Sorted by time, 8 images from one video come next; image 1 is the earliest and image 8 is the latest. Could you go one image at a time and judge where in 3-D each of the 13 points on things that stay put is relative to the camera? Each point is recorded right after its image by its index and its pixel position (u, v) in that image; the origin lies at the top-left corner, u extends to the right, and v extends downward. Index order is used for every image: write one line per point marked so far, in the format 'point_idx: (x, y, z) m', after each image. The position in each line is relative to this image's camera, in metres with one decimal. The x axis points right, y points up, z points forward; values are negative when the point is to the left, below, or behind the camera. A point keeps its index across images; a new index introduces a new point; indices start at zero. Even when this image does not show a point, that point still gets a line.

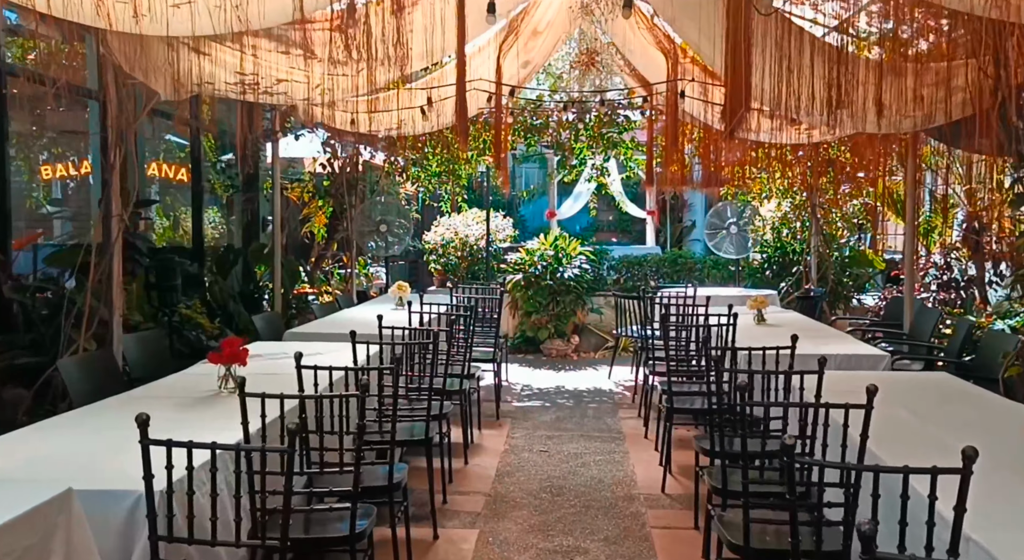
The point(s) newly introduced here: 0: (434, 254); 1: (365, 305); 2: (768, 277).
0: (-0.9, +0.3, +9.3) m
1: (-1.0, -0.2, +5.5) m
2: (+2.4, 0.0, +7.7) m
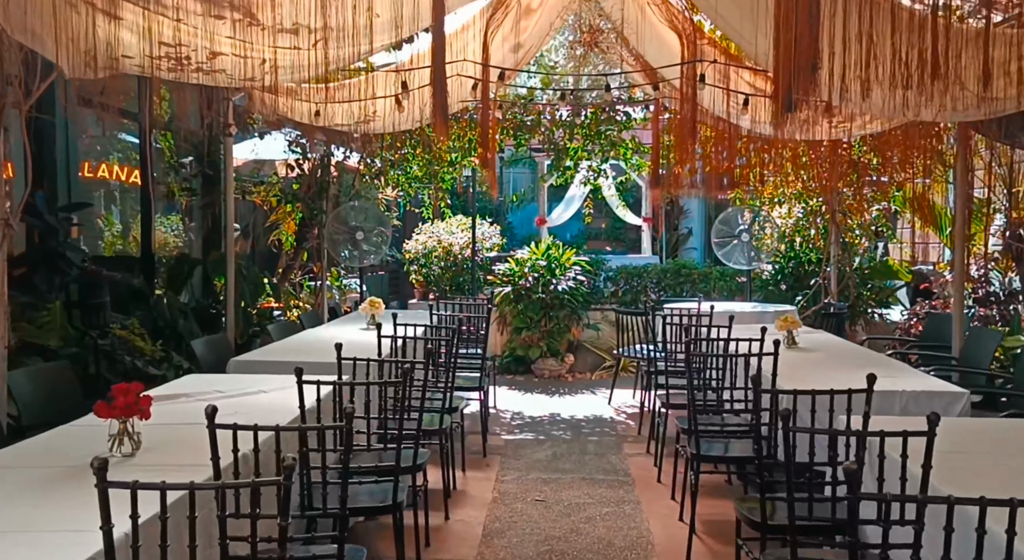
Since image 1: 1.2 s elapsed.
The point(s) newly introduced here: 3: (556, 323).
0: (-1.0, +0.2, +8.6) m
1: (-1.1, -0.3, +4.8) m
2: (+2.3, -0.1, +7.0) m
3: (+0.4, -0.4, +6.9) m
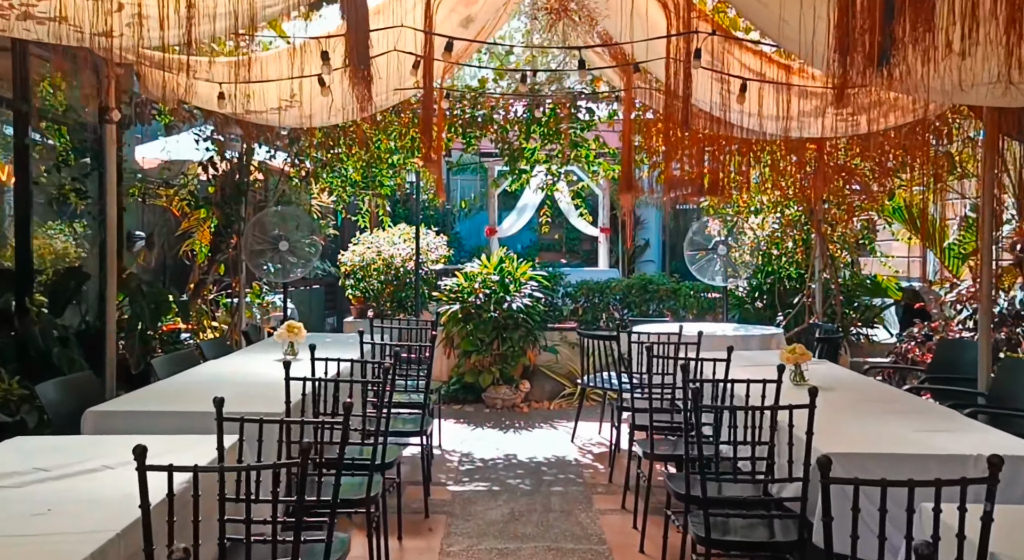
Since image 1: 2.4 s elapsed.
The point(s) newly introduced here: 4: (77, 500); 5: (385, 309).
0: (-1.5, 0.0, +7.8) m
1: (-1.3, -0.4, +4.0) m
2: (+1.9, -0.2, +6.4) m
3: (0.0, -0.5, +6.1) m
4: (-1.0, -0.5, +1.8) m
5: (-1.2, -0.3, +7.8) m
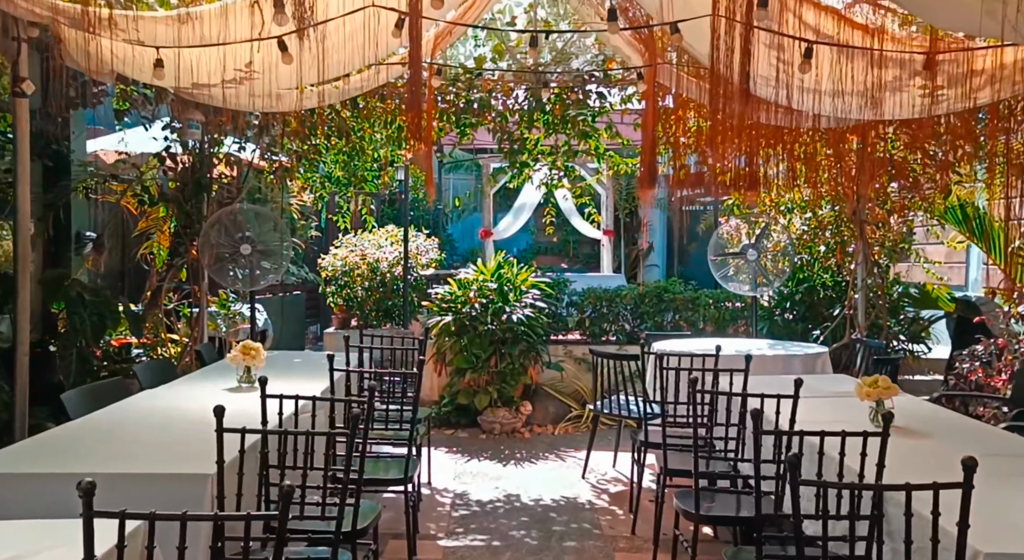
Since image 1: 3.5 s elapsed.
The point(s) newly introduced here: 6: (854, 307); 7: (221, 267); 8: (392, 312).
0: (-1.6, 0.0, +7.1) m
1: (-1.3, -0.4, +3.2) m
2: (+1.9, -0.3, +5.7) m
3: (0.0, -0.6, +5.4) m
4: (-0.9, -0.5, +1.1) m
5: (-1.2, -0.3, +7.0) m
6: (+2.2, -0.2, +5.1) m
7: (-1.8, +0.1, +5.0) m
8: (-1.0, -0.3, +7.0) m
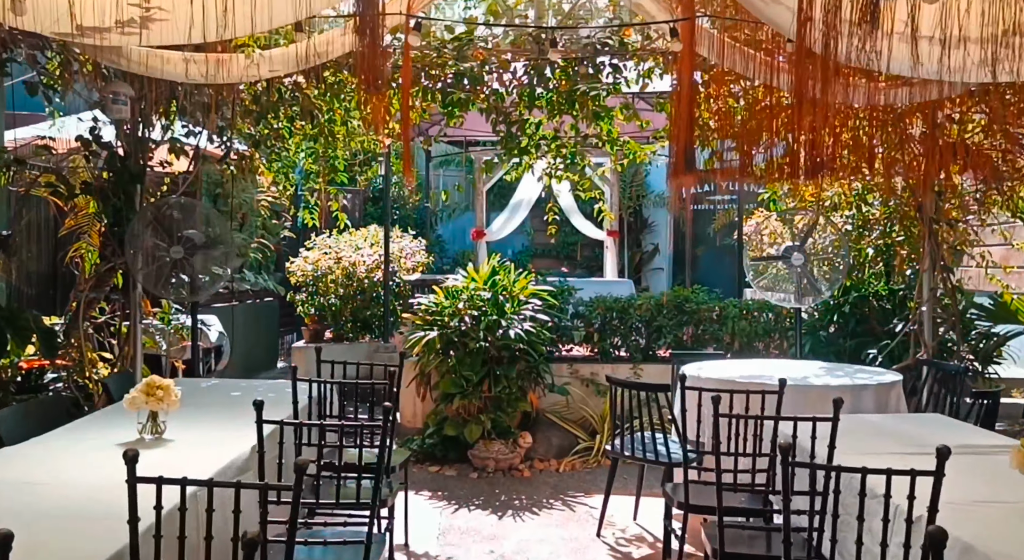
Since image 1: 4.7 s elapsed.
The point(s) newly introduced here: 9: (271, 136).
0: (-1.6, -0.1, +6.2) m
1: (-1.3, -0.4, +2.4) m
2: (+1.9, -0.3, +4.9) m
3: (0.0, -0.6, +4.6) m
4: (-0.9, -0.6, +0.2) m
5: (-1.3, -0.4, +6.2) m
6: (+2.1, -0.2, +4.3) m
7: (-1.8, 0.0, +4.2) m
8: (-1.1, -0.3, +6.2) m
9: (-1.4, +0.8, +4.8) m
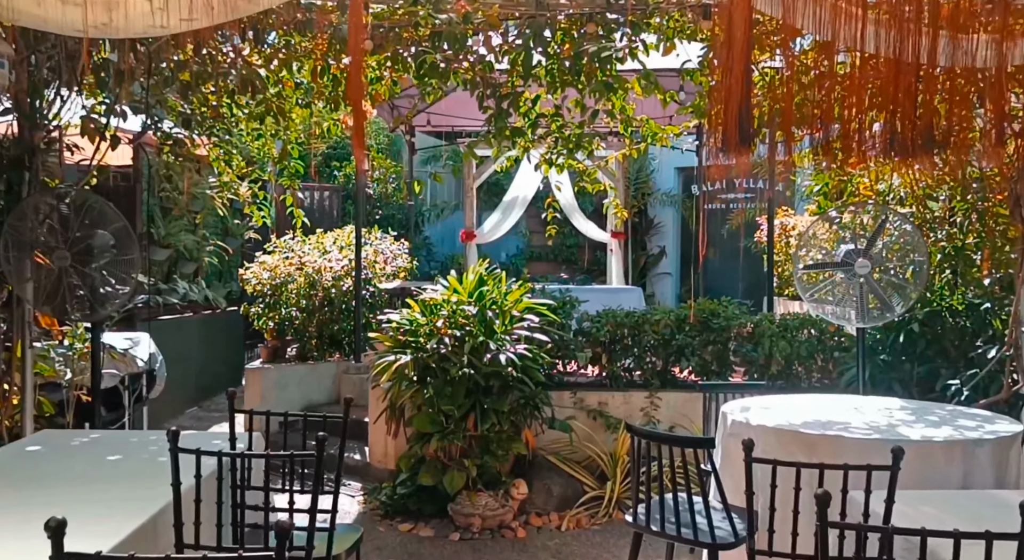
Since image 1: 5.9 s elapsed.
0: (-1.6, -0.2, +5.3) m
1: (-1.3, -0.5, +1.5) m
2: (+1.8, -0.4, +4.0) m
3: (-0.1, -0.7, +3.7) m
4: (-0.9, -0.6, -0.6) m
5: (-1.3, -0.4, +5.3) m
6: (+2.1, -0.3, +3.4) m
7: (-1.8, 0.0, +3.3) m
8: (-1.1, -0.4, +5.3) m
9: (-1.5, +0.8, +3.9) m
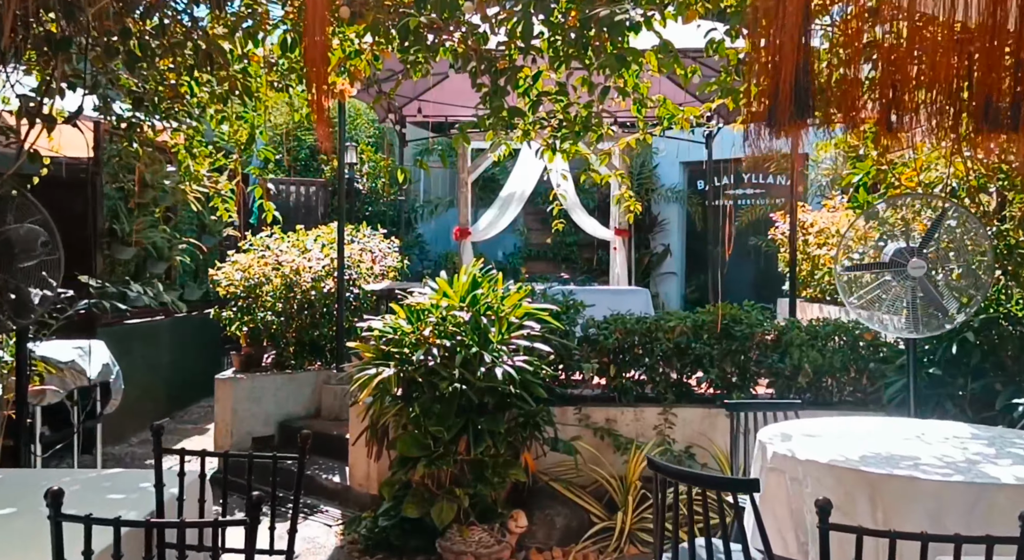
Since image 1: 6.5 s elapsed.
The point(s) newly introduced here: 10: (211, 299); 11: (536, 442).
0: (-1.7, -0.2, +4.8) m
1: (-1.3, -0.5, +1.0) m
2: (+1.8, -0.4, +3.5) m
3: (-0.1, -0.7, +3.3) m
4: (-0.9, -0.6, -1.1) m
5: (-1.3, -0.4, +4.8) m
6: (+2.1, -0.3, +3.0) m
7: (-1.9, 0.0, +2.8) m
8: (-1.1, -0.4, +4.8) m
9: (-1.5, +0.8, +3.4) m
10: (-2.4, -0.2, +6.4) m
11: (+0.1, -0.7, +3.4) m
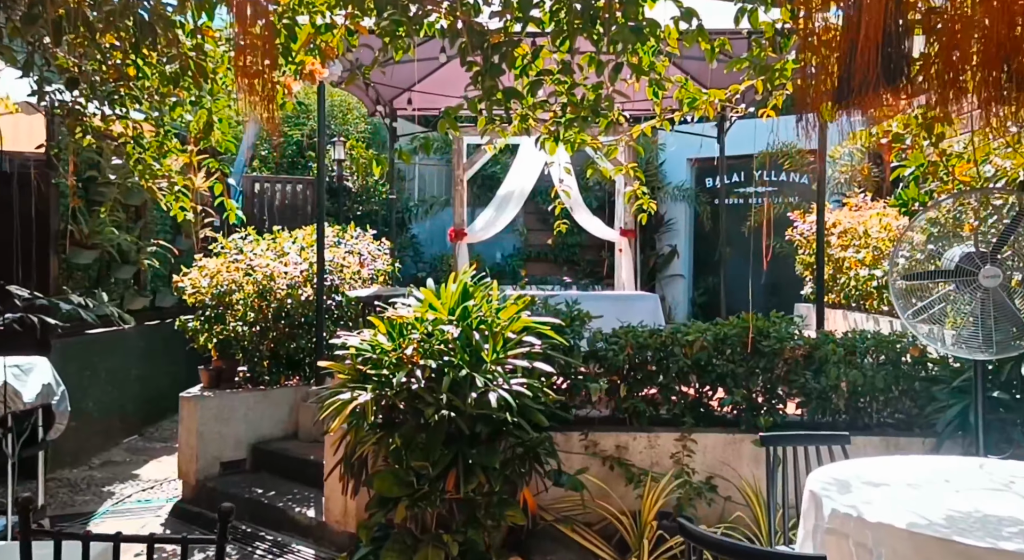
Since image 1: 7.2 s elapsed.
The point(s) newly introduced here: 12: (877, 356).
0: (-1.7, -0.2, +4.4) m
1: (-1.4, -0.5, +0.6) m
2: (+1.8, -0.4, +3.1) m
3: (-0.1, -0.7, +2.8) m
4: (-0.9, -0.6, -1.6) m
5: (-1.3, -0.5, +4.4) m
6: (+2.1, -0.3, +2.5) m
7: (-1.9, -0.1, +2.4) m
8: (-1.1, -0.4, +4.3) m
9: (-1.5, +0.7, +3.0) m
10: (-2.4, -0.2, +5.9) m
11: (+0.1, -0.7, +2.9) m
12: (+1.5, -0.3, +3.4) m
